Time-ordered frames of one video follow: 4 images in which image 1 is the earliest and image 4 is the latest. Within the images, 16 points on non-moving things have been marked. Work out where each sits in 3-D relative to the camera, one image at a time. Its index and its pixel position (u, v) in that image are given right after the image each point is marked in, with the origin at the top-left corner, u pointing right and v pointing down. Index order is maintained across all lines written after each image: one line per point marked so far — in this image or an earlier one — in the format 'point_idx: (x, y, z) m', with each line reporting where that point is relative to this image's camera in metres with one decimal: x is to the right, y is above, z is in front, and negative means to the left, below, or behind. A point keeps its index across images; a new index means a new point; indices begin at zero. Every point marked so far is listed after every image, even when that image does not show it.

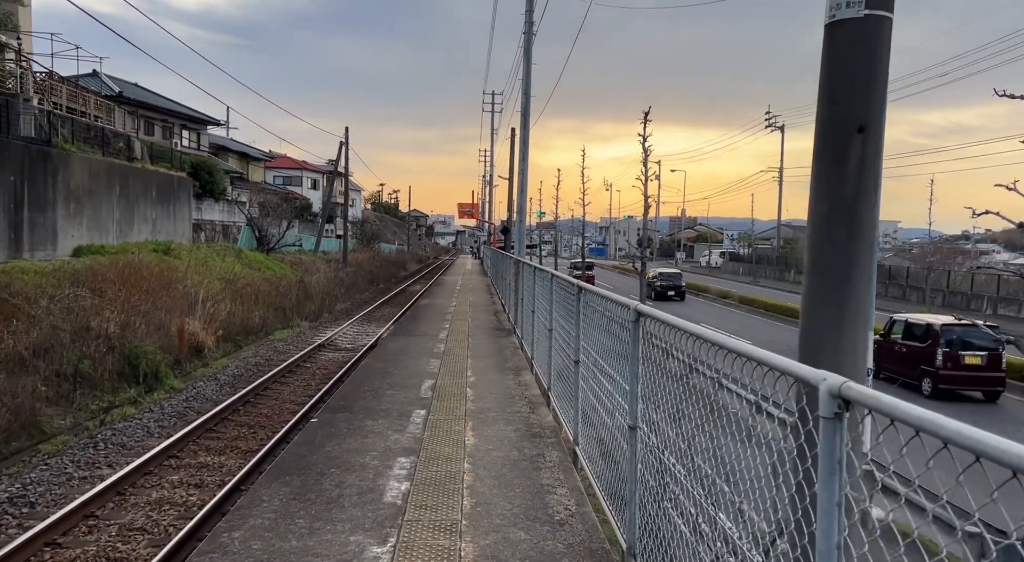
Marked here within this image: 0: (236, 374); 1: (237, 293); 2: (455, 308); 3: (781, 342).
0: (-3.9, -1.3, +9.9) m
1: (-6.1, -0.3, +15.5) m
2: (-1.1, -0.5, +13.4) m
3: (+7.4, -1.7, +18.9) m
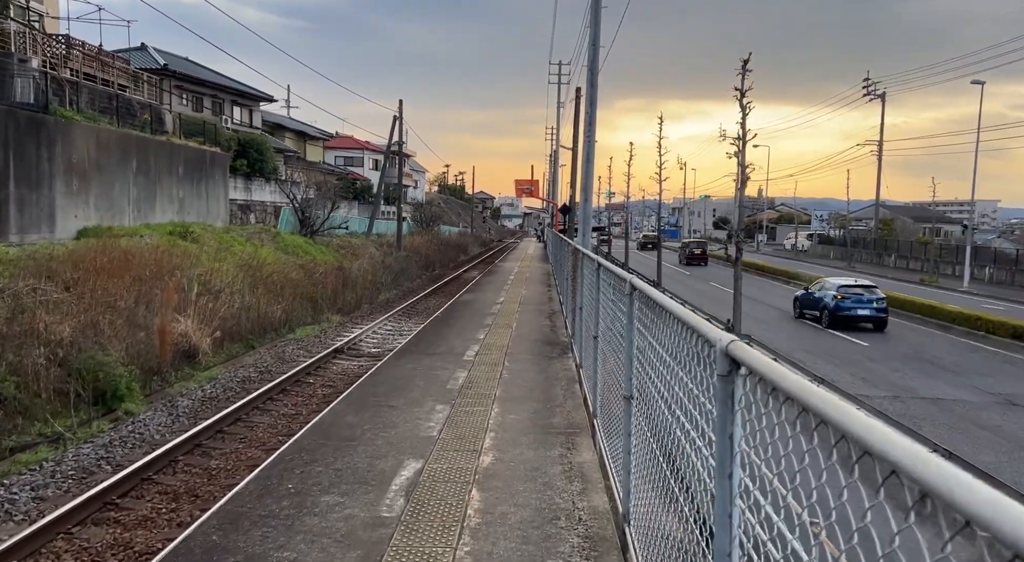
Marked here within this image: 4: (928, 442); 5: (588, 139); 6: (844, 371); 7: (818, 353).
0: (-3.3, -1.2, +7.6) m
1: (-5.0, 0.0, +13.4) m
2: (-0.1, -0.4, +10.8) m
3: (+8.8, -1.4, +15.5) m
4: (+4.8, -1.9, +8.0) m
5: (+1.5, +2.8, +14.0) m
6: (+6.0, -1.6, +12.7) m
7: (+6.4, -1.5, +14.6) m
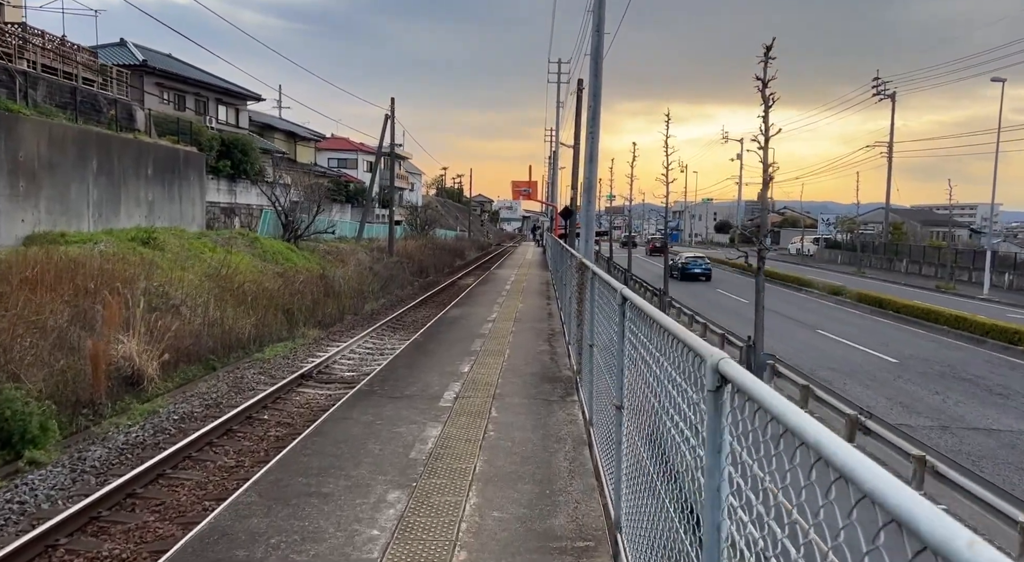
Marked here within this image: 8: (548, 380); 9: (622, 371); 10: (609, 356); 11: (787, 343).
0: (-3.4, -1.4, +6.3) m
1: (-5.0, -0.2, +12.0) m
2: (-0.2, -0.6, +9.5) m
3: (+8.7, -1.6, +14.2) m
4: (+4.7, -2.0, +6.7) m
5: (+1.4, +2.6, +12.7) m
6: (+5.9, -1.8, +11.3) m
7: (+6.3, -1.7, +13.2) m
8: (+0.3, -0.8, +6.0) m
9: (+0.6, -0.4, +3.7) m
10: (+0.6, -0.4, +4.1) m
11: (+6.4, -1.4, +16.2) m
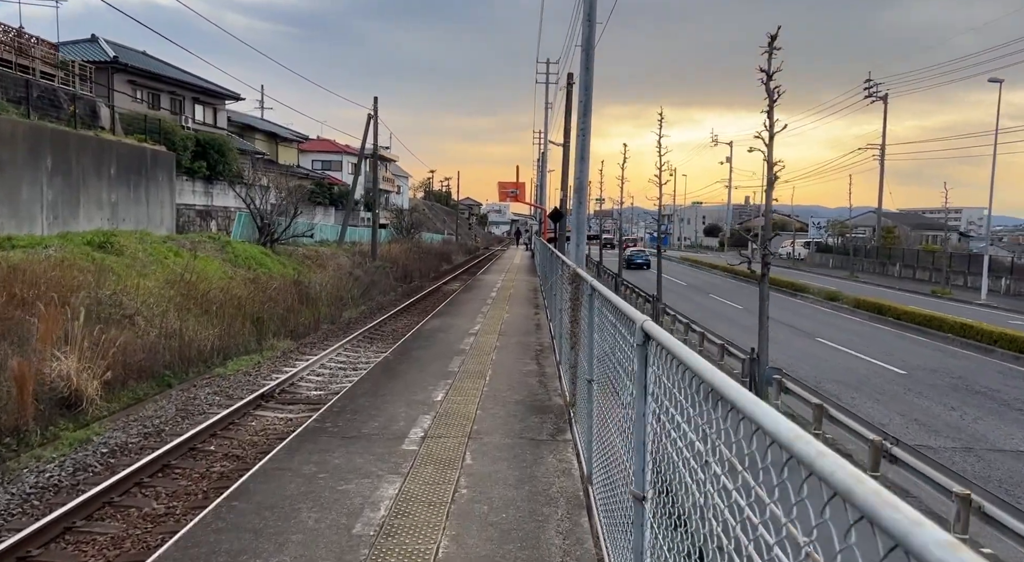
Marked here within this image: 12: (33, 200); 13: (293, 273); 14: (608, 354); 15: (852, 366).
0: (-3.5, -1.5, +5.3) m
1: (-5.3, -0.4, +11.1) m
2: (-0.4, -0.7, +8.6) m
3: (+8.5, -1.8, +13.4) m
4: (+4.6, -2.1, +5.9) m
5: (+1.2, +2.5, +11.9) m
6: (+5.7, -1.9, +10.6) m
7: (+6.0, -1.8, +12.4) m
8: (+0.2, -0.9, +5.2) m
9: (+0.5, -0.5, +2.8) m
10: (+0.5, -0.5, +3.2) m
11: (+6.1, -1.6, +15.4) m
12: (-8.8, +1.5, +12.9) m
13: (-5.5, +0.2, +17.4) m
14: (+0.5, -0.4, +3.4) m
15: (+6.8, -1.7, +13.9) m
